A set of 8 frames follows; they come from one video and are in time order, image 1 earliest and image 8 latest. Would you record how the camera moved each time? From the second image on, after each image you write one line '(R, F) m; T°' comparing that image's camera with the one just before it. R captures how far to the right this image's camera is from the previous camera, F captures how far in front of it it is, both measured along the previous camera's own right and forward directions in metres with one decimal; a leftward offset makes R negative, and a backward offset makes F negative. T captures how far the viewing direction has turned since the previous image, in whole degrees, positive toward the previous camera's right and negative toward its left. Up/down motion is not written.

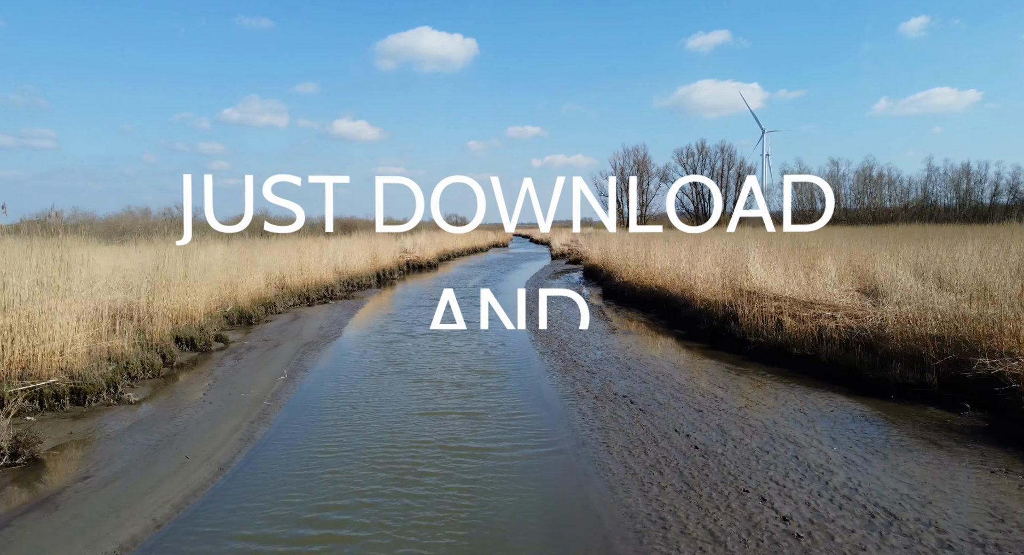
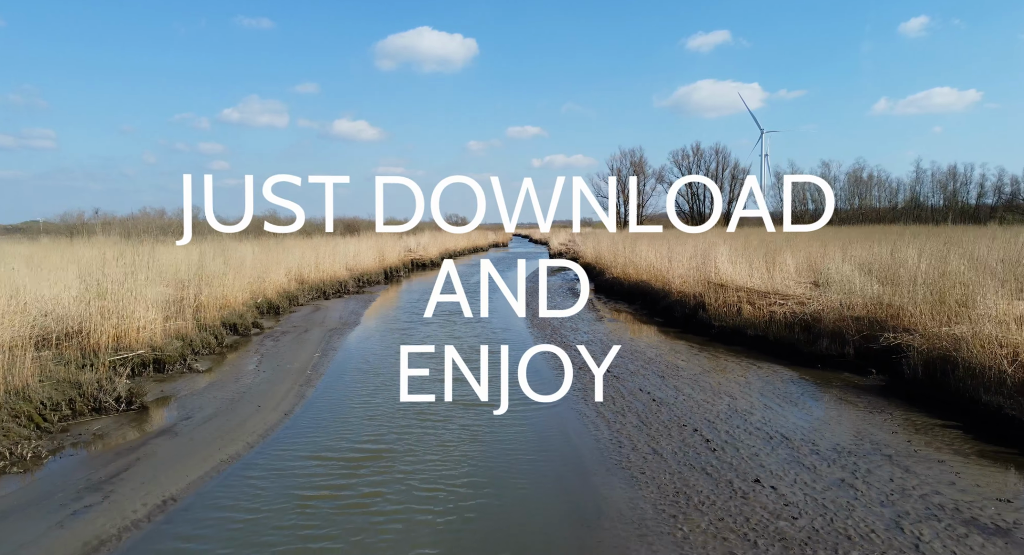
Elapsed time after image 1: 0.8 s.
(0.0, -2.2) m; 0°
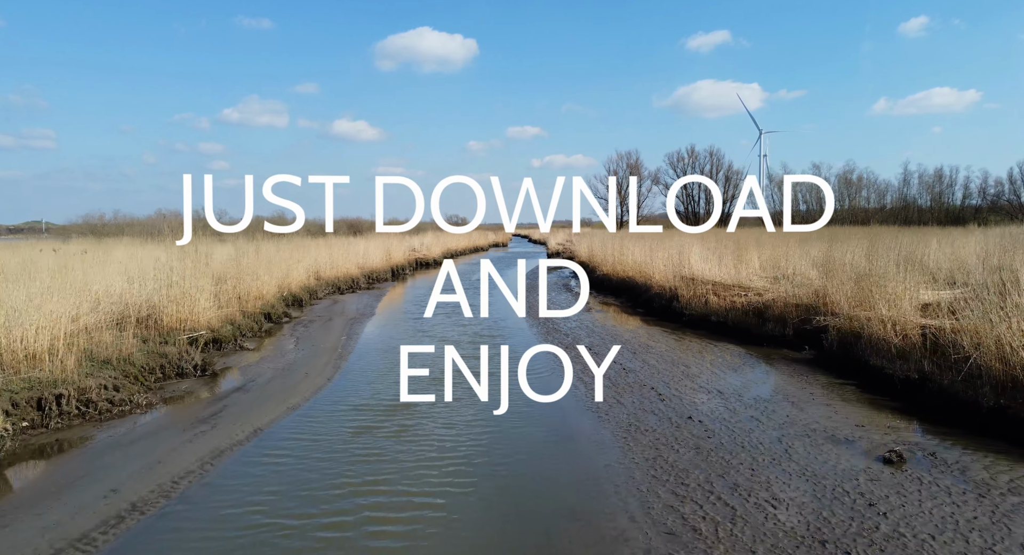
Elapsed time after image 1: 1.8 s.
(0.0, -2.4) m; 0°
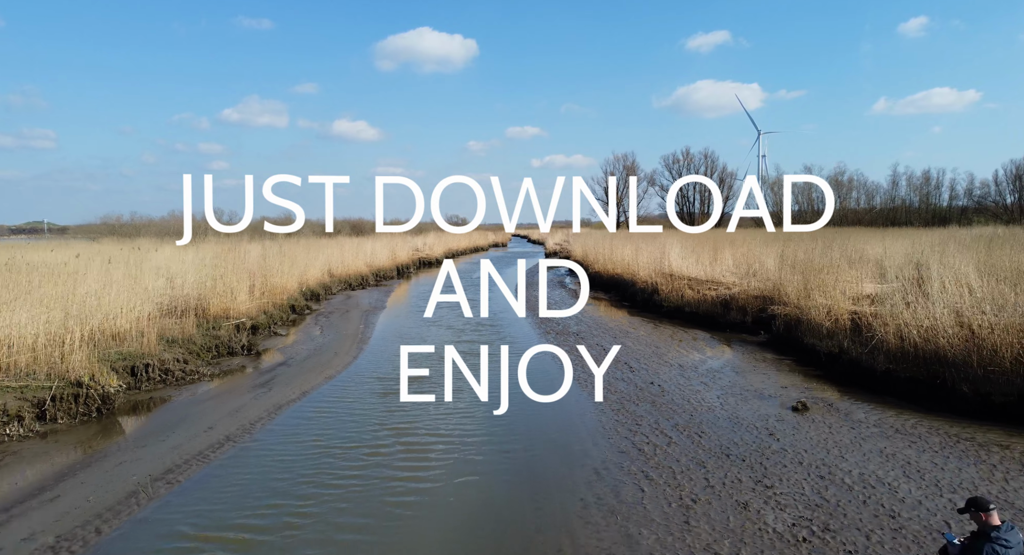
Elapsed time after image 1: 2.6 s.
(+0.1, -2.2) m; 0°
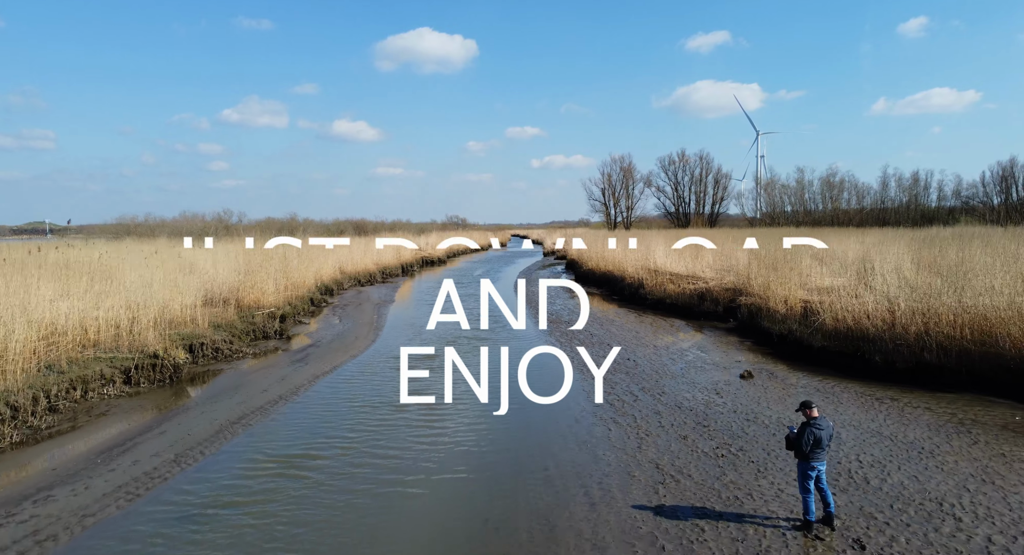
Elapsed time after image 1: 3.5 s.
(0.0, -2.0) m; 0°
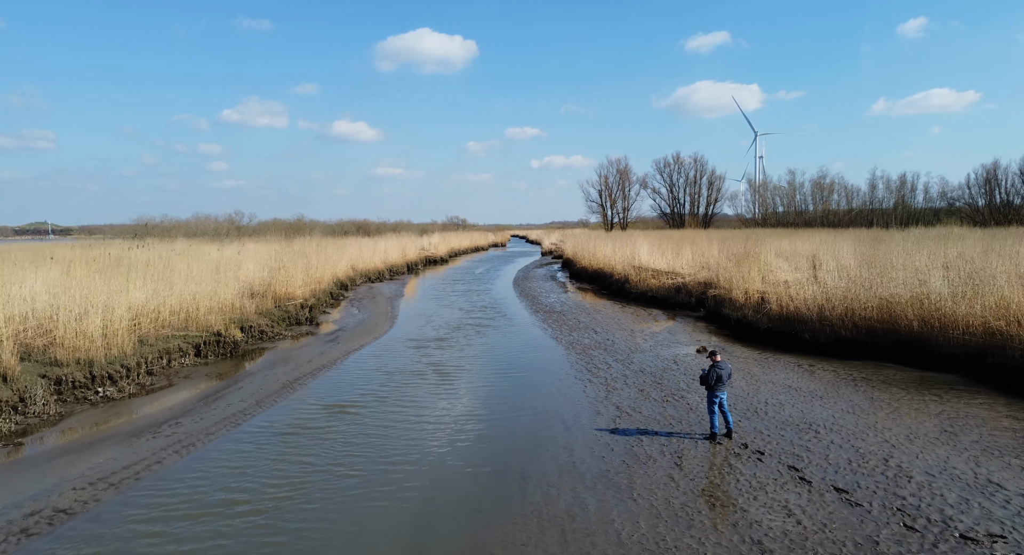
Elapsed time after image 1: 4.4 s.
(0.0, -2.5) m; 0°
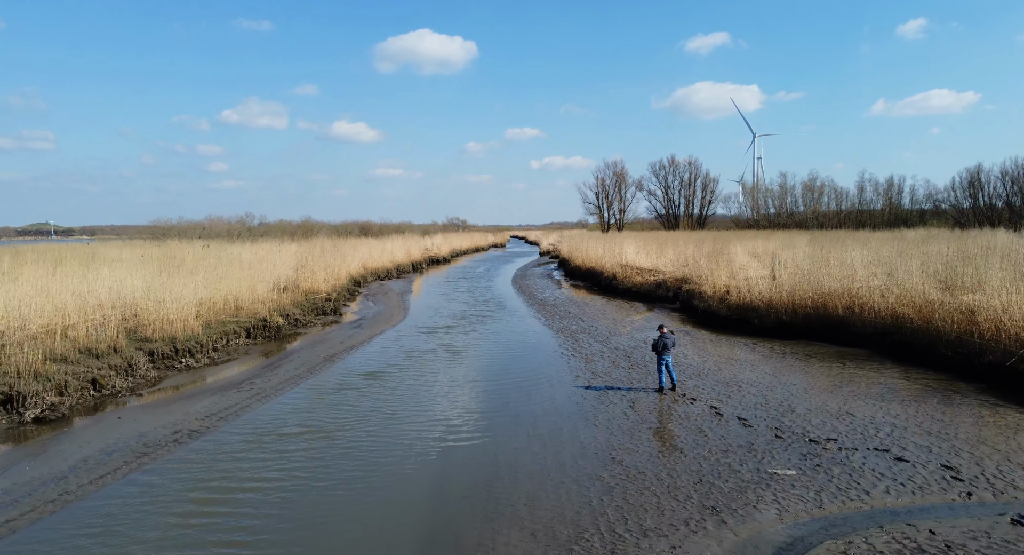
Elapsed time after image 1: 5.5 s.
(0.0, -2.6) m; 0°
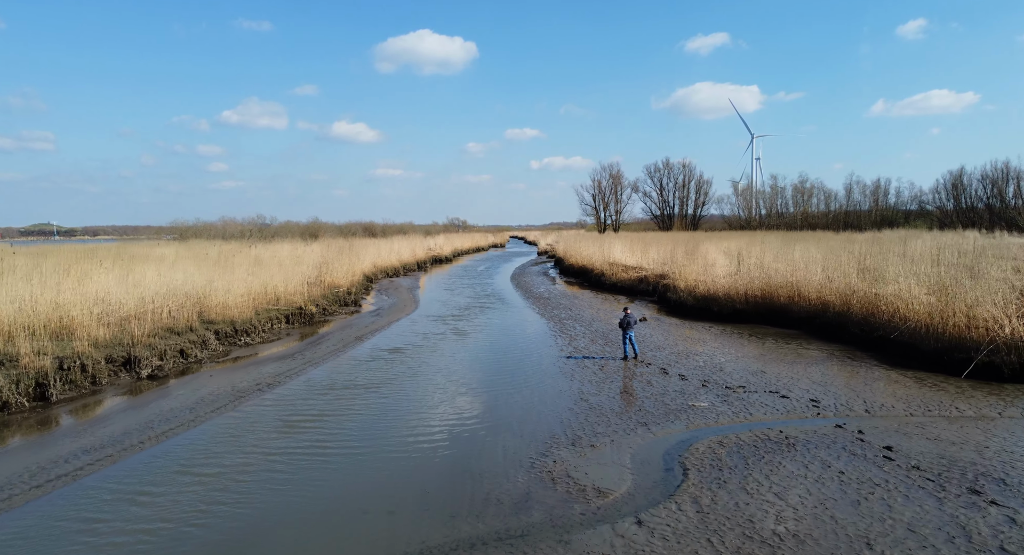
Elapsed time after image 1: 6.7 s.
(+0.1, -2.9) m; 0°
